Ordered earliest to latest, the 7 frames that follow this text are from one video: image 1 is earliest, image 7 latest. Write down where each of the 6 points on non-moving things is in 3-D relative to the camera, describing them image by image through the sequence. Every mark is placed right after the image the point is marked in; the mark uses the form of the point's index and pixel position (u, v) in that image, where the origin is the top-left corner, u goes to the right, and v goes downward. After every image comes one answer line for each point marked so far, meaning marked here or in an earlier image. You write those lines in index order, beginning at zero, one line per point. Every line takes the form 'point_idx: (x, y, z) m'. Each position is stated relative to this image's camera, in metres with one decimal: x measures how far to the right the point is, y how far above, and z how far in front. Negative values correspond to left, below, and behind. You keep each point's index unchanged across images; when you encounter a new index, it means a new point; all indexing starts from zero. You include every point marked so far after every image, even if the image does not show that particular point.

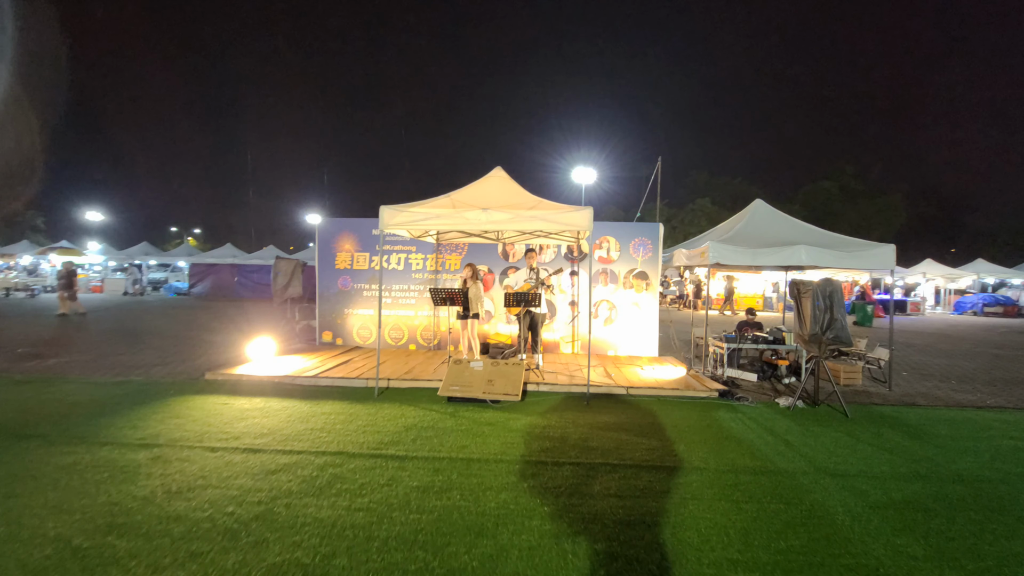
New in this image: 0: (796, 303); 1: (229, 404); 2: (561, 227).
0: (+3.4, -0.2, +5.4) m
1: (-3.3, -1.4, +5.2) m
2: (+0.6, +0.7, +5.4) m
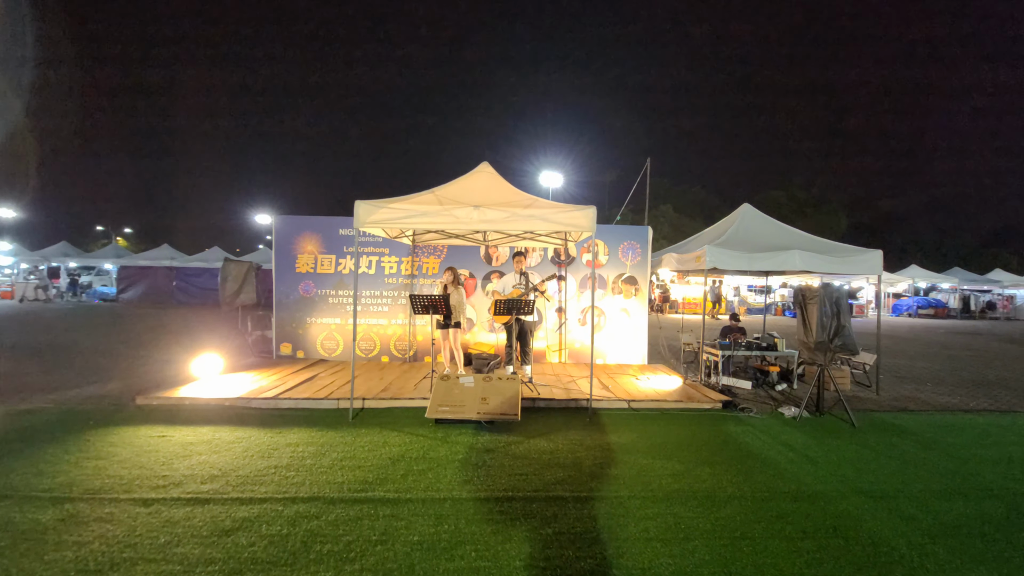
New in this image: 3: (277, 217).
0: (+3.4, -0.3, +5.2) m
1: (-3.3, -1.5, +4.4) m
2: (+0.5, +0.7, +5.0) m
3: (-4.0, +1.2, +7.5) m
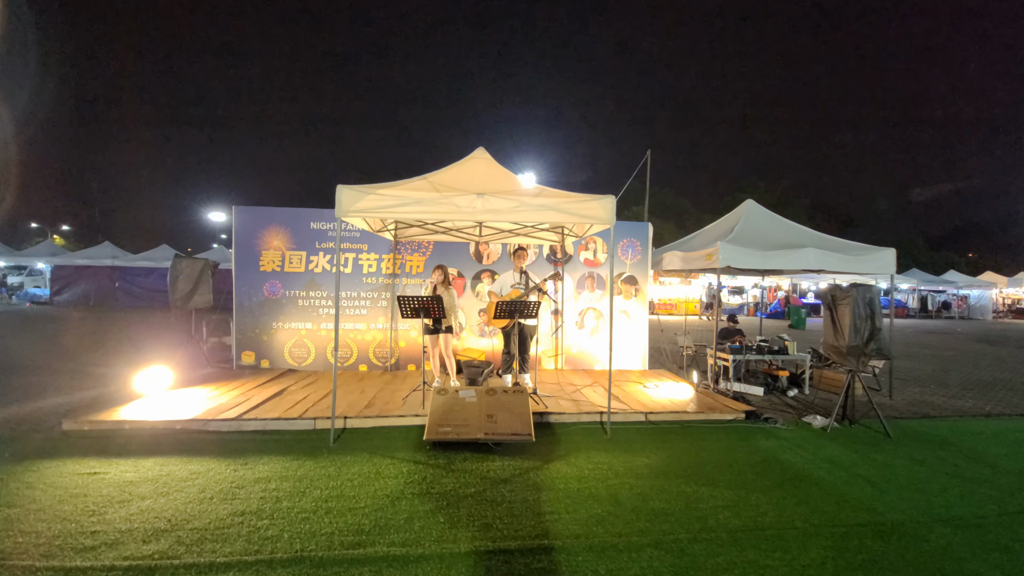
0: (+3.4, -0.3, +4.8) m
1: (-3.2, -1.5, +3.5) m
2: (+0.6, +0.7, +4.4) m
3: (-4.1, +1.2, +6.6) m
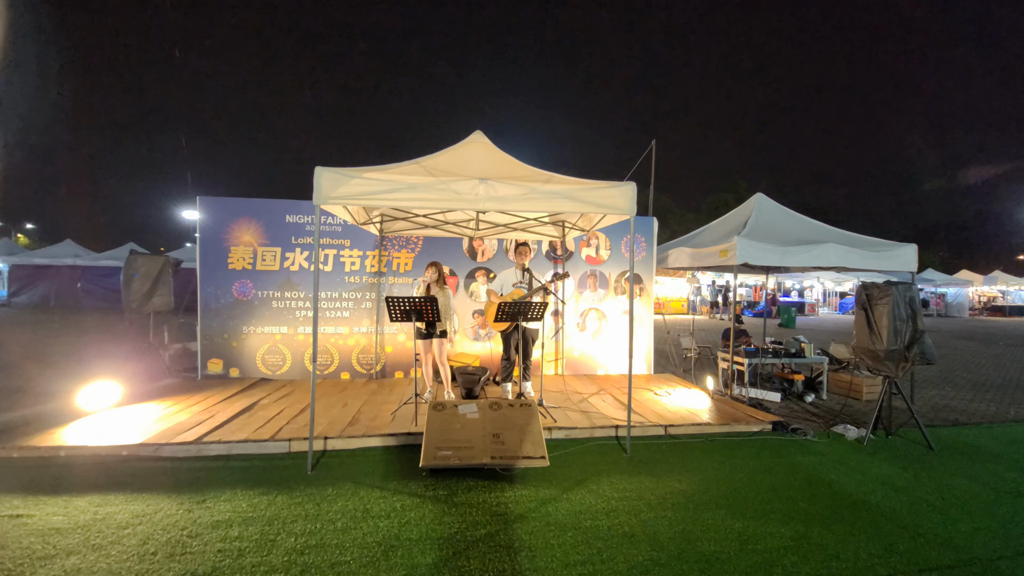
0: (+3.5, -0.3, +4.4) m
1: (-3.1, -1.5, +2.8) m
2: (+0.7, +0.7, +3.8) m
3: (-4.1, +1.2, +5.9) m
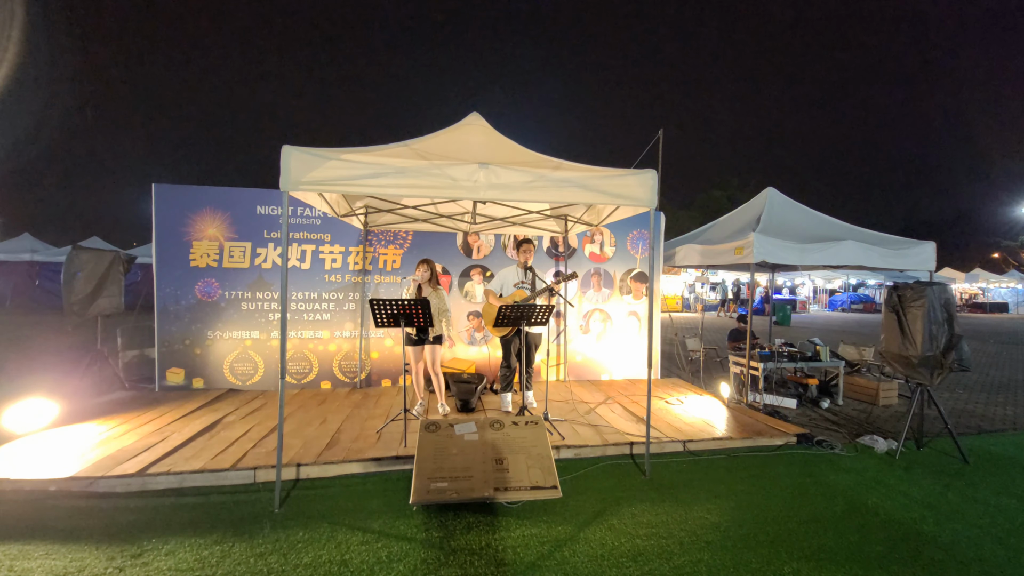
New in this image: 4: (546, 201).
0: (+3.5, -0.3, +4.0) m
1: (-3.0, -1.5, +2.2) m
2: (+0.7, +0.7, +3.4) m
3: (-4.1, +1.2, +5.2) m
4: (+0.2, +0.6, +3.3) m
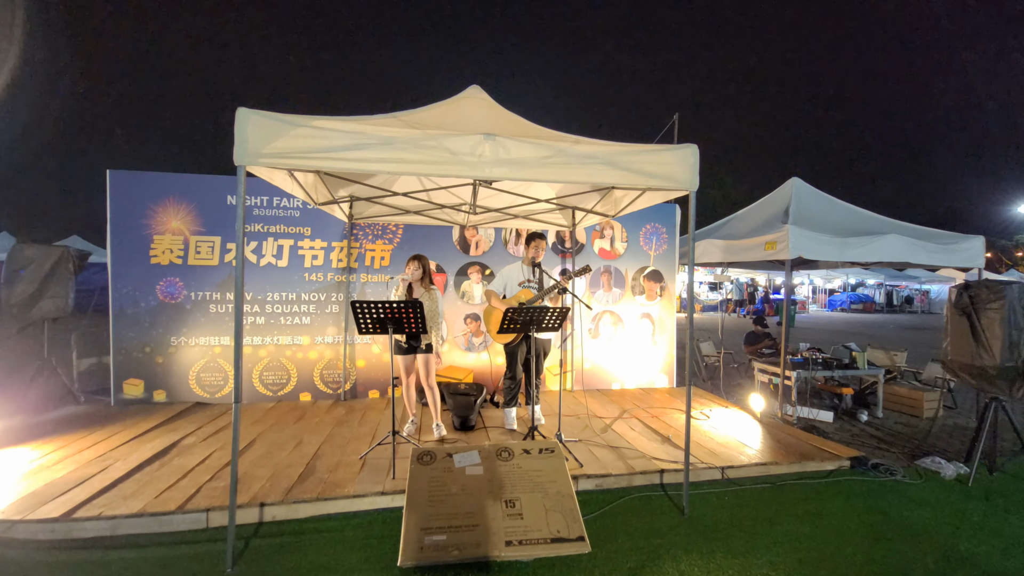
0: (+3.5, -0.3, +3.5) m
1: (-2.9, -1.5, +1.6) m
2: (+0.8, +0.7, +2.8) m
3: (-4.1, +1.2, +4.6) m
4: (+0.3, +0.6, +2.7) m
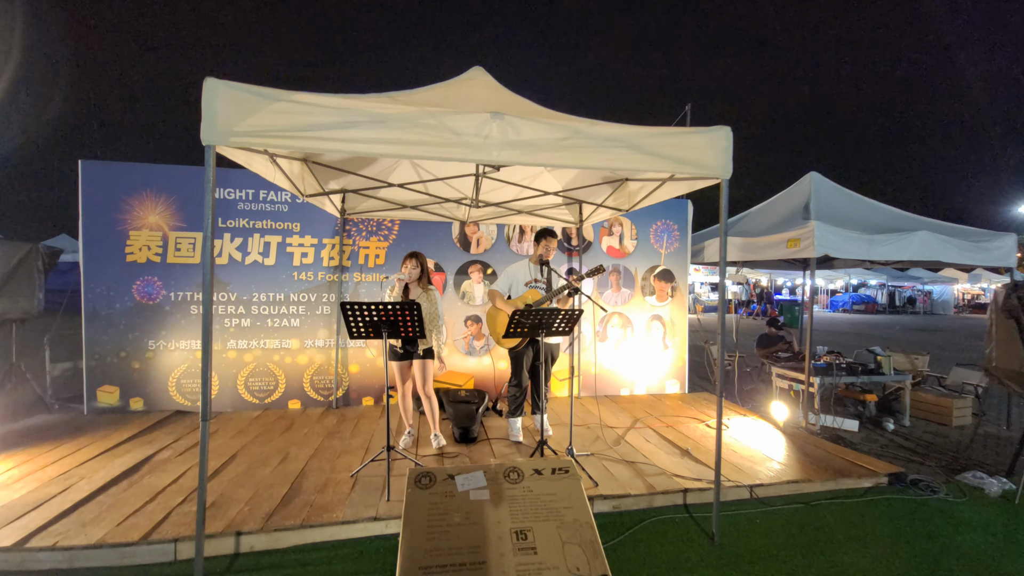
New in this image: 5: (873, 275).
0: (+3.6, -0.3, +3.2) m
1: (-2.9, -1.5, +1.2) m
2: (+0.8, +0.7, +2.5) m
3: (-4.0, +1.2, +4.2) m
4: (+0.4, +0.6, +2.4) m
5: (+16.0, +0.6, +19.9) m
